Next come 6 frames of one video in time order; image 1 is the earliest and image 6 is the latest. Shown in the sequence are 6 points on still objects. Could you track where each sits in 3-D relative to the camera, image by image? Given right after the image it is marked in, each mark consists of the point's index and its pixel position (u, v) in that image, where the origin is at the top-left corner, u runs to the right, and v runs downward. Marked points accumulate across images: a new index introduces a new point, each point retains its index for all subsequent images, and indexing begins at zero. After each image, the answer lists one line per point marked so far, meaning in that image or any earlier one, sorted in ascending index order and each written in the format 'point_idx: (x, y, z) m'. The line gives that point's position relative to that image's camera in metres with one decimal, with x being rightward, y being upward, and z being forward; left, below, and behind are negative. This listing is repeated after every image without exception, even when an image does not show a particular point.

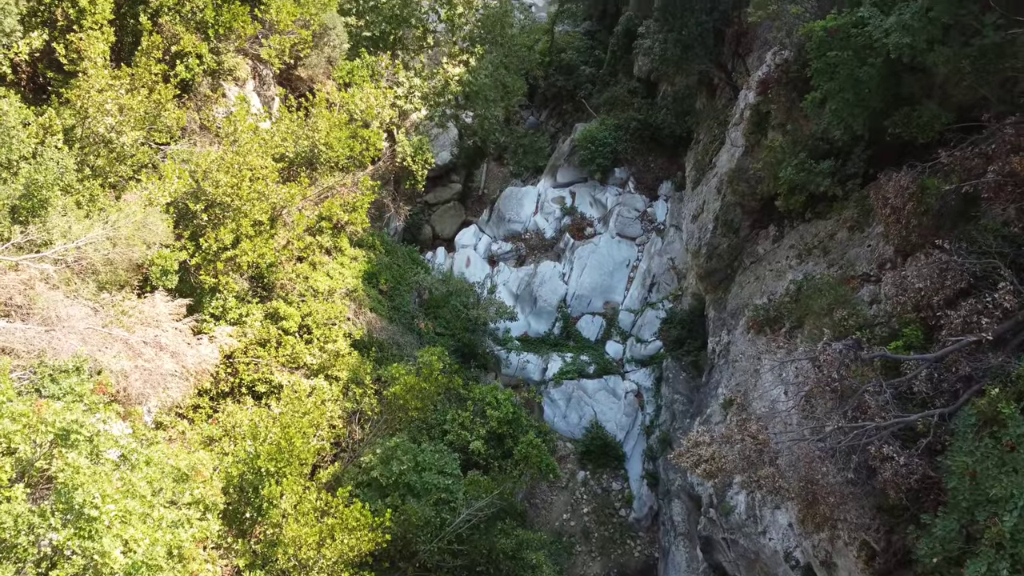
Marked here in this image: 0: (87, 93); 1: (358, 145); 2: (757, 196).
0: (-6.5, +3.0, +11.9) m
1: (-3.3, +3.1, +17.1) m
2: (+4.8, +1.8, +15.2) m
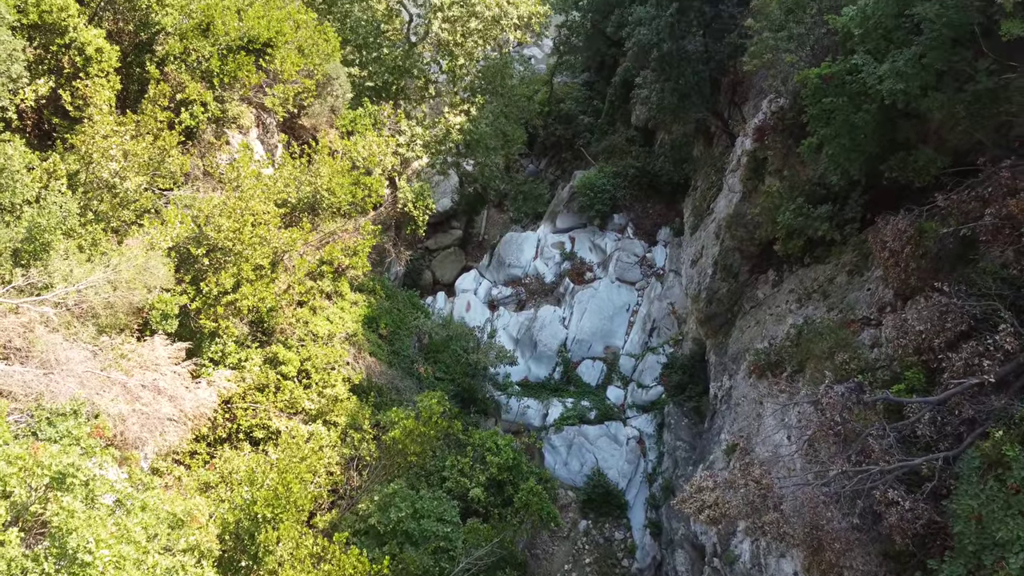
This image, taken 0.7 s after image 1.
0: (-6.5, +2.3, +12.1) m
1: (-3.3, +2.2, +17.3) m
2: (+4.8, +0.9, +15.3) m
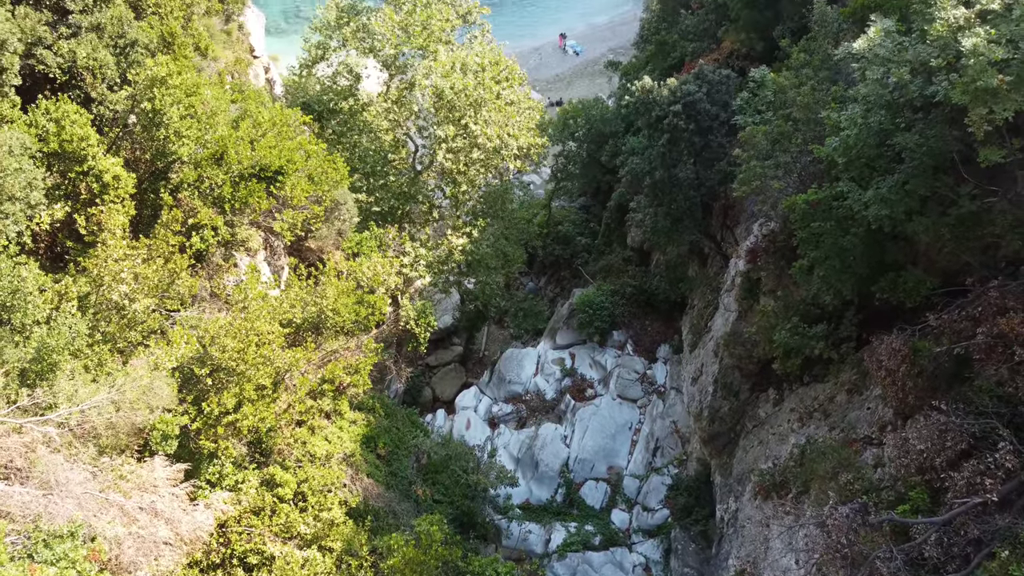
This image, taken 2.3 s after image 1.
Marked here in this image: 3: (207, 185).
0: (-6.5, +0.4, +12.5) m
1: (-3.3, -0.5, +17.6) m
2: (+4.8, -1.4, +15.4) m
3: (-6.1, +2.1, +15.7) m
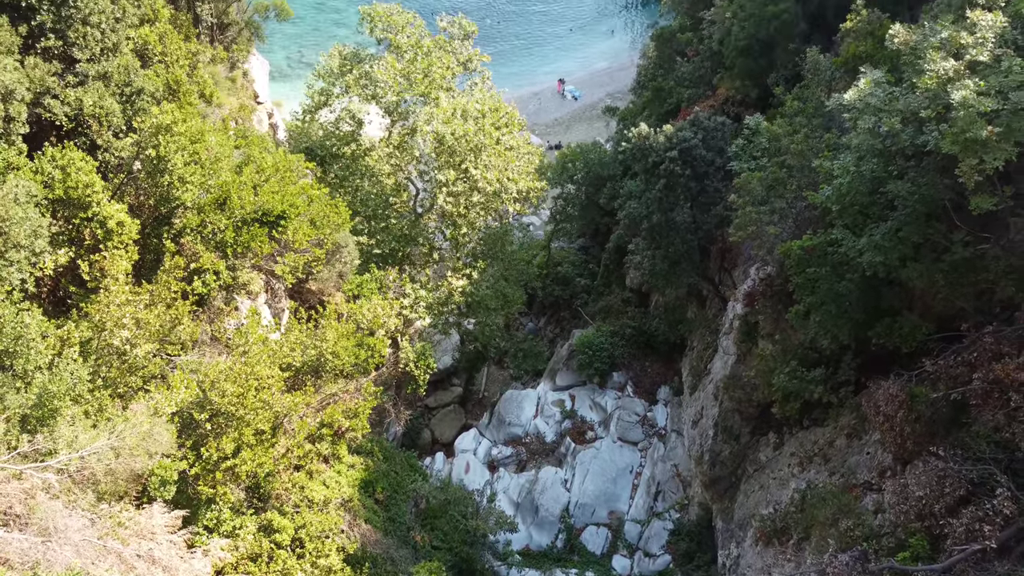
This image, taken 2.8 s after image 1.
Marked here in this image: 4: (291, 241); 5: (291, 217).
0: (-6.5, -0.3, +12.6) m
1: (-3.4, -1.5, +17.6) m
2: (+4.8, -2.2, +15.4) m
3: (-6.1, +1.2, +15.8) m
4: (-5.0, +1.1, +17.8) m
5: (-5.0, +1.6, +17.8) m
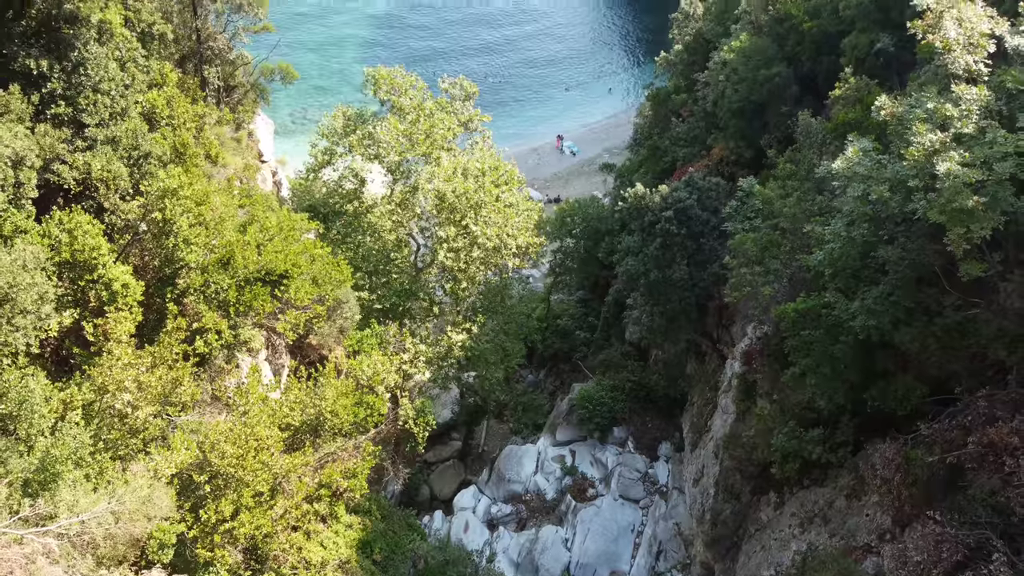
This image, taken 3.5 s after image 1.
0: (-6.5, -1.3, +12.7) m
1: (-3.4, -2.8, +17.7) m
2: (+4.7, -3.4, +15.4) m
3: (-6.2, 0.0, +16.1) m
4: (-5.1, -0.3, +18.0) m
5: (-5.1, +0.3, +18.0) m
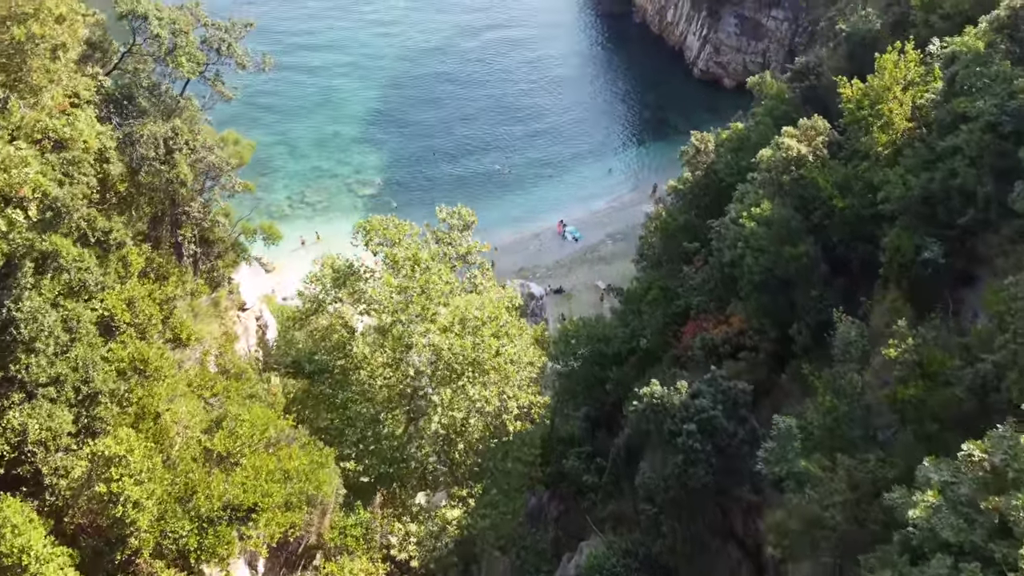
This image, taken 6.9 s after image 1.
0: (-6.5, -5.8, +10.5) m
1: (-3.3, -7.5, +15.4) m
2: (+4.8, -7.9, +13.2) m
3: (-6.1, -4.6, +14.0) m
4: (-5.0, -5.0, +15.9) m
5: (-5.0, -4.4, +16.0) m
